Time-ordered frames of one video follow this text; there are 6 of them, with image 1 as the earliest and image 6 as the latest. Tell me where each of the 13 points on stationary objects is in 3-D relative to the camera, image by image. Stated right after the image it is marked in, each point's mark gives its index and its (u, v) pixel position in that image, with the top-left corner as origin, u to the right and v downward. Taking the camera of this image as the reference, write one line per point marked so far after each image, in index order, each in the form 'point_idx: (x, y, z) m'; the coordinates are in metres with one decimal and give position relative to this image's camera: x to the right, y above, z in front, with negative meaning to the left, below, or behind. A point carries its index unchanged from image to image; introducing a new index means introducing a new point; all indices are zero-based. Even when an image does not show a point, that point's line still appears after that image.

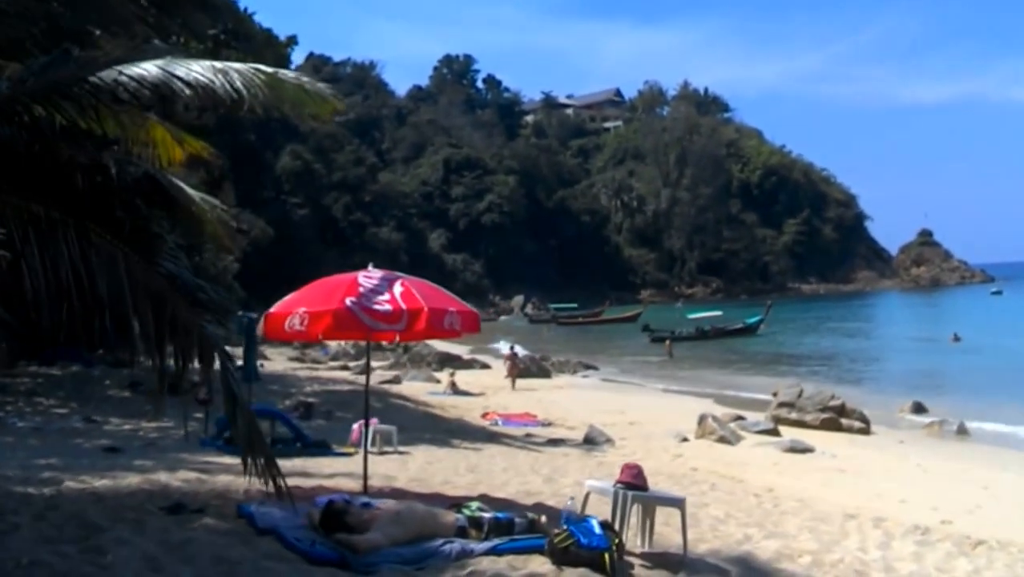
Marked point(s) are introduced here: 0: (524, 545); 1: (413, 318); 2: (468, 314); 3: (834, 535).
0: (0.0, -1.2, +5.5) m
1: (-0.6, -0.2, +6.6) m
2: (-0.3, -0.2, +6.9) m
3: (+2.1, -1.6, +7.5) m
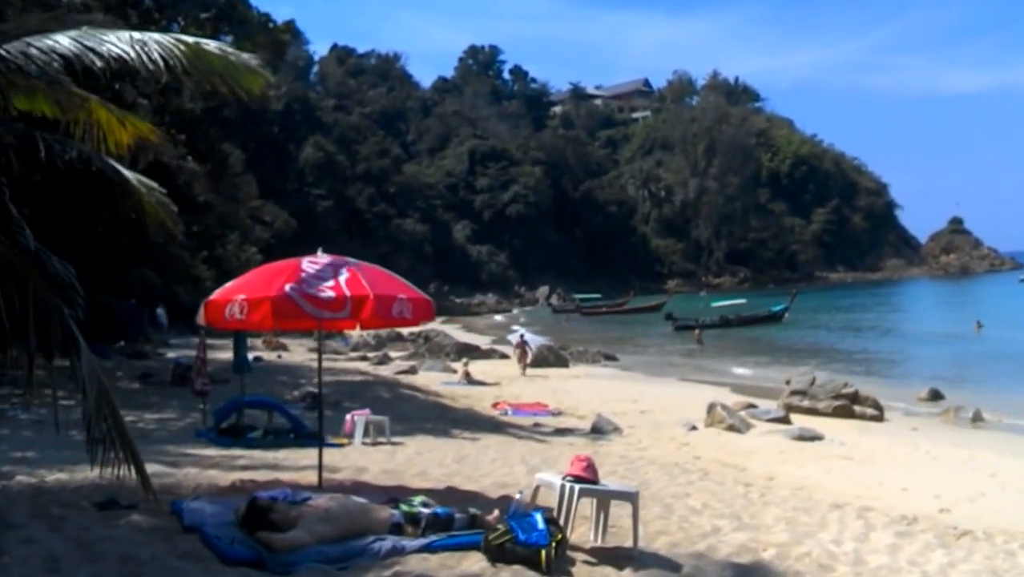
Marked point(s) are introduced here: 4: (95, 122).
0: (-0.3, -1.1, +5.2) m
1: (-0.9, -0.1, +6.3) m
2: (-0.5, -0.1, +6.6) m
3: (+1.8, -1.5, +7.1) m
4: (-2.7, +1.1, +7.5) m
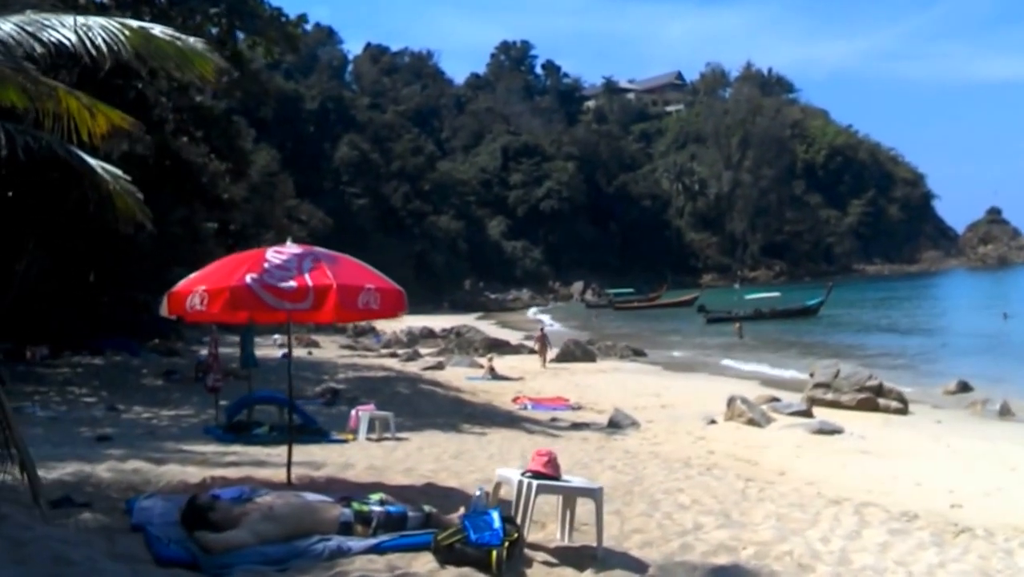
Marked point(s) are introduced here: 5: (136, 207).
0: (-0.5, -1.1, +5.0) m
1: (-1.0, -0.1, +6.1) m
2: (-0.7, 0.0, +6.4) m
3: (+1.7, -1.4, +6.8) m
4: (-2.8, +1.1, +7.3) m
5: (-2.5, +0.5, +7.6) m
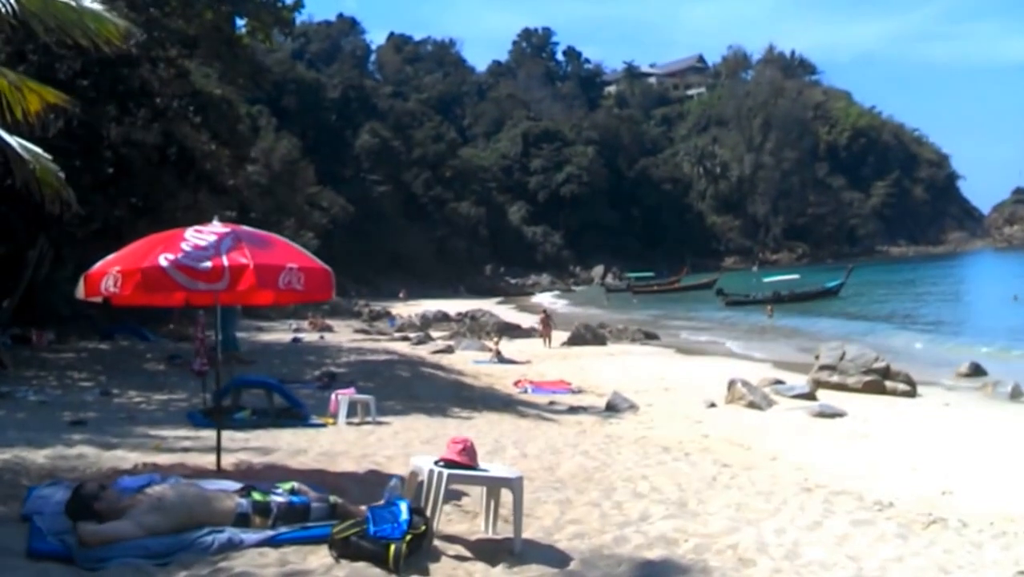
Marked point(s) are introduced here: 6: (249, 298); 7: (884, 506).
0: (-0.8, -1.0, +4.6) m
1: (-1.4, +0.1, +5.7) m
2: (-1.0, +0.1, +6.0) m
3: (+1.4, -1.2, +6.4) m
4: (-3.2, +1.2, +6.9) m
5: (-2.8, +0.7, +7.2) m
6: (-1.5, -0.1, +6.7) m
7: (+2.3, -1.4, +7.3) m
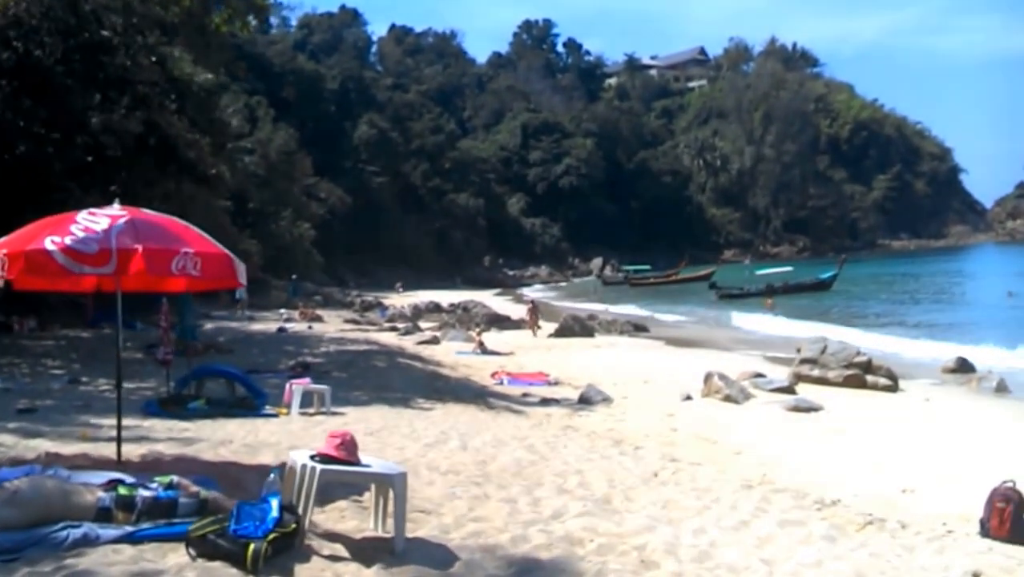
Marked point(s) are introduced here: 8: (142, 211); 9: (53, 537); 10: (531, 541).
0: (-1.2, -0.9, +4.3) m
1: (-1.8, +0.2, +5.4) m
2: (-1.5, +0.2, +5.7) m
3: (+0.9, -1.2, +6.1) m
4: (-3.6, +1.4, +6.6) m
5: (-3.2, +0.8, +6.9) m
6: (-2.0, 0.0, +6.3) m
7: (+1.9, -1.3, +7.0) m
8: (-1.8, +0.4, +5.8) m
9: (-1.6, -0.9, +4.1) m
10: (+0.1, -1.1, +4.9) m
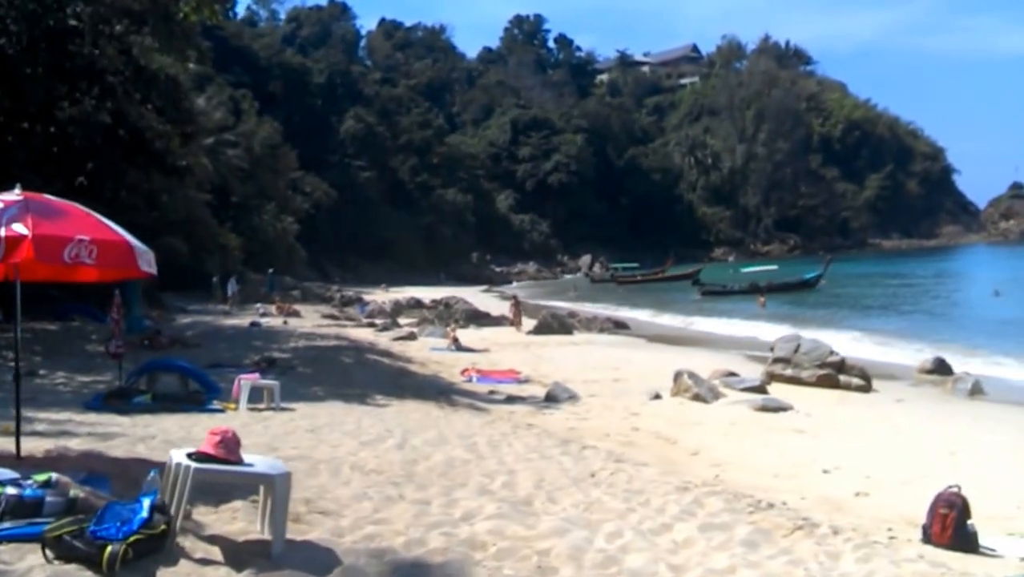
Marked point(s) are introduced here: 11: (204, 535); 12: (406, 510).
0: (-1.6, -0.9, +4.0) m
1: (-2.2, +0.2, +5.1) m
2: (-1.9, +0.2, +5.4) m
3: (+0.5, -1.1, +5.9) m
4: (-4.0, +1.4, +6.3) m
5: (-3.6, +0.9, +6.6) m
6: (-2.4, +0.1, +6.1) m
7: (+1.5, -1.3, +6.8) m
8: (-2.3, +0.5, +5.5) m
9: (-2.0, -0.8, +3.8) m
10: (-0.3, -1.0, +4.7) m
11: (-1.1, -0.9, +4.4) m
12: (-0.5, -1.0, +5.4) m
